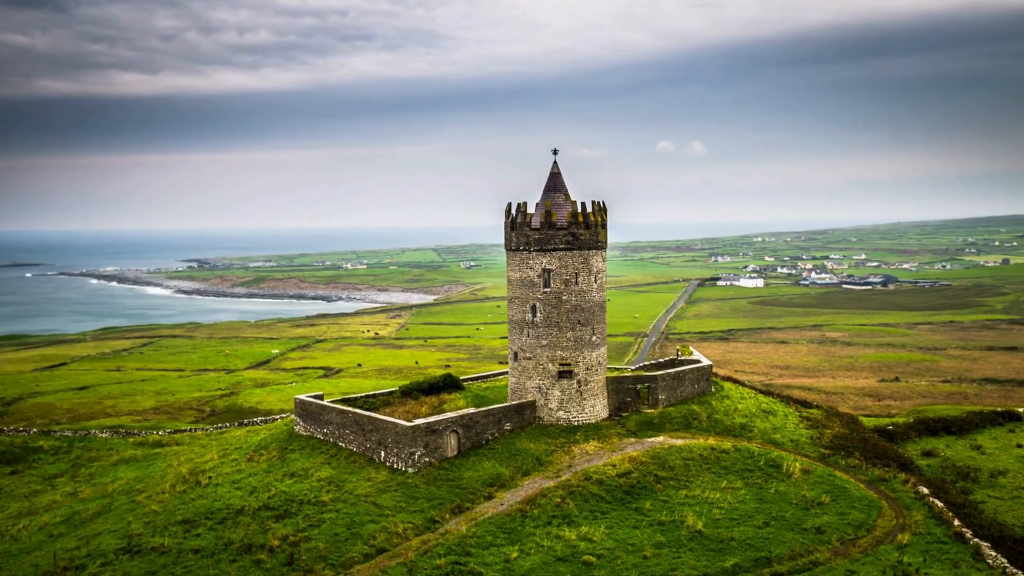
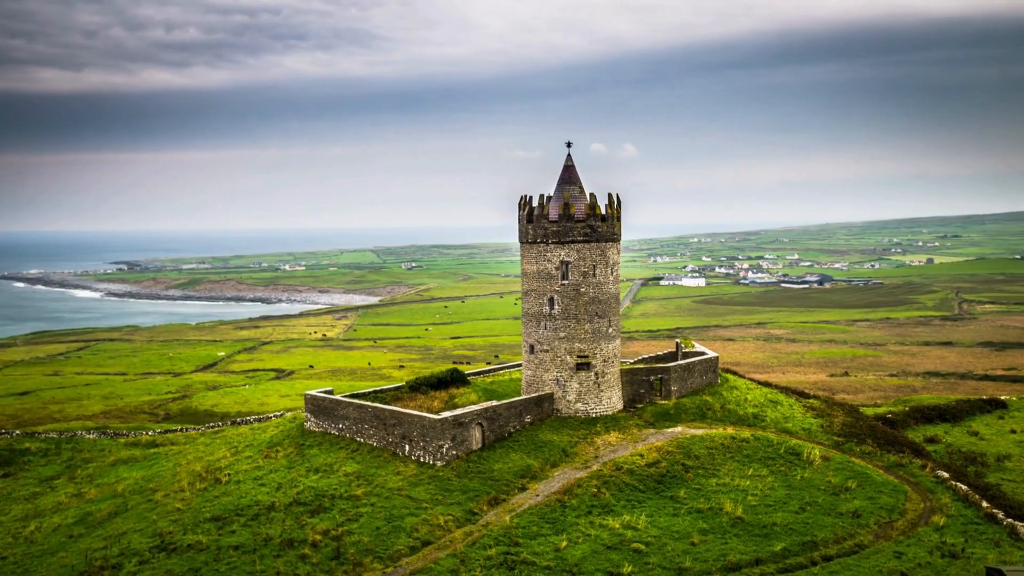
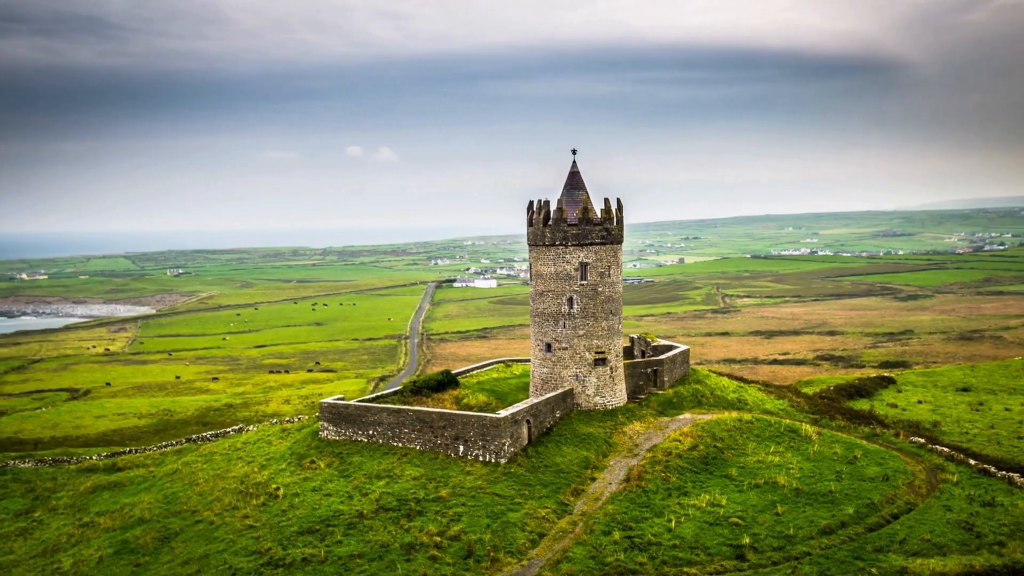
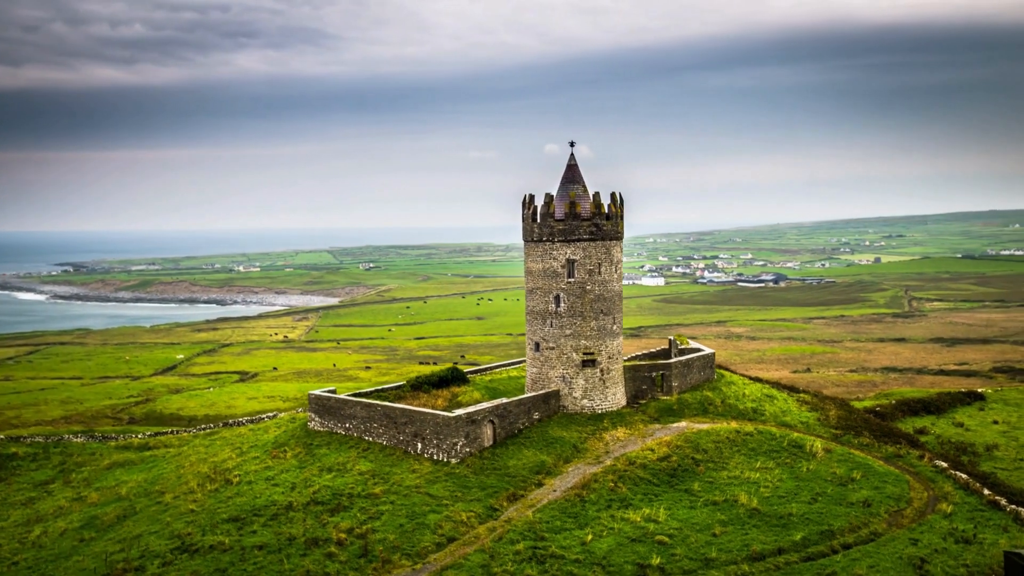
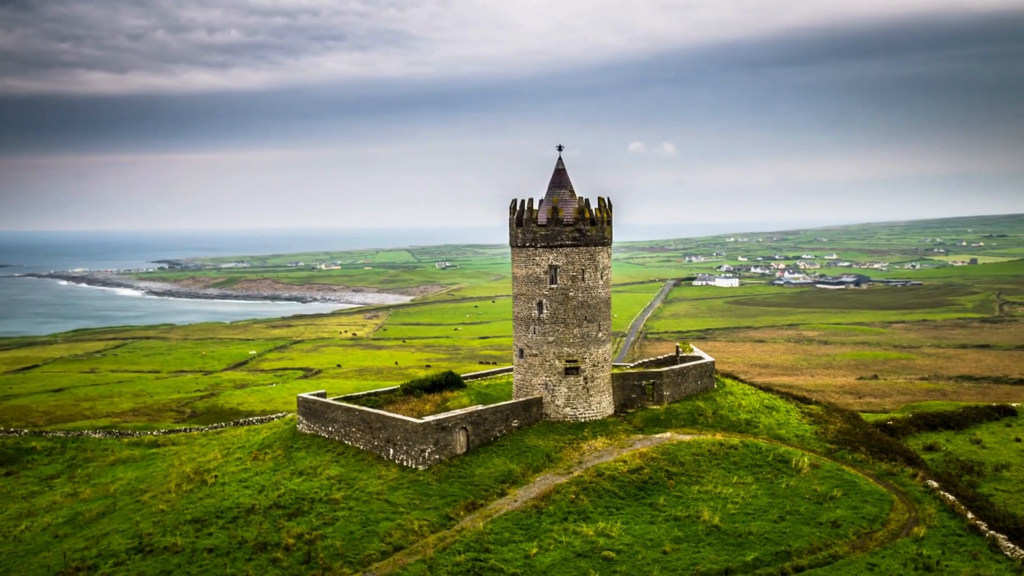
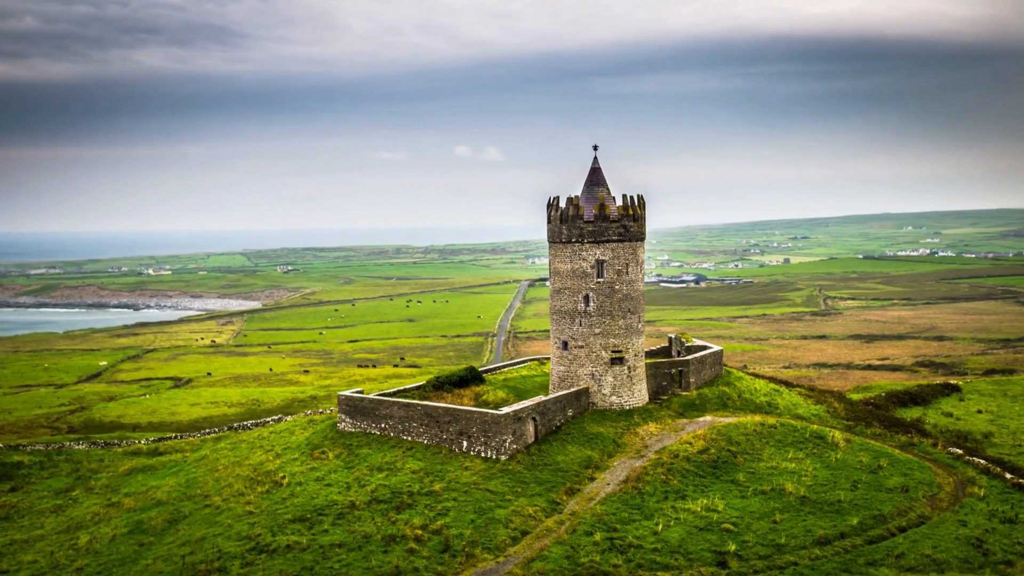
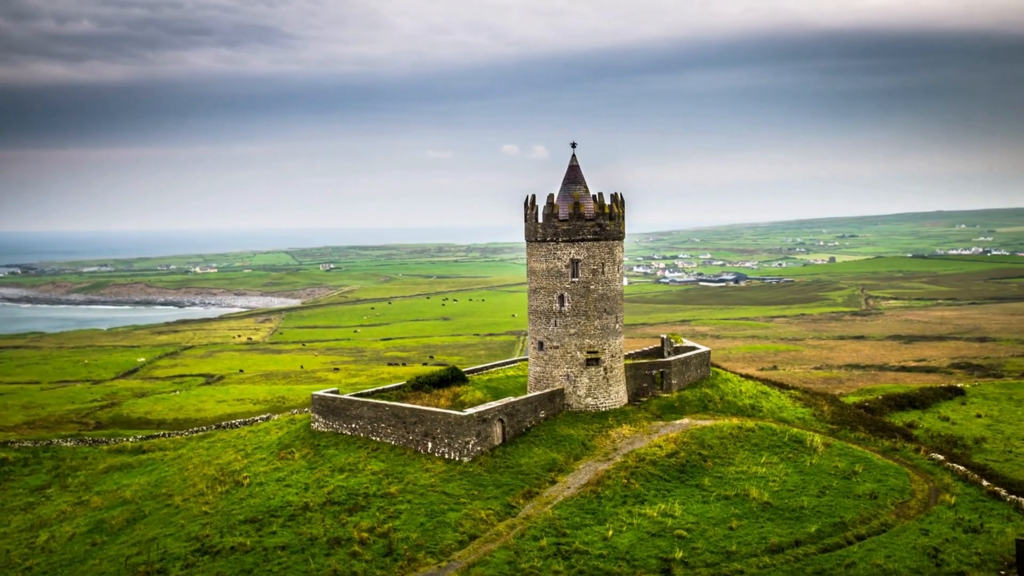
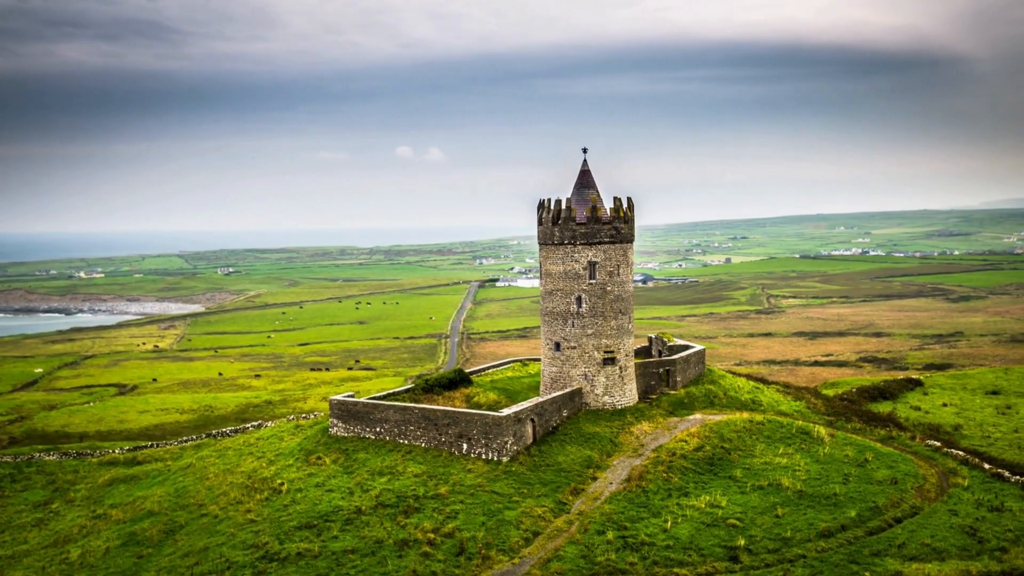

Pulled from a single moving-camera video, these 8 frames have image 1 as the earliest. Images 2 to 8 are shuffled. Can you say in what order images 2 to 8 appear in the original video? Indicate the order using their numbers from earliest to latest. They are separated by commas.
5, 2, 4, 7, 6, 8, 3
